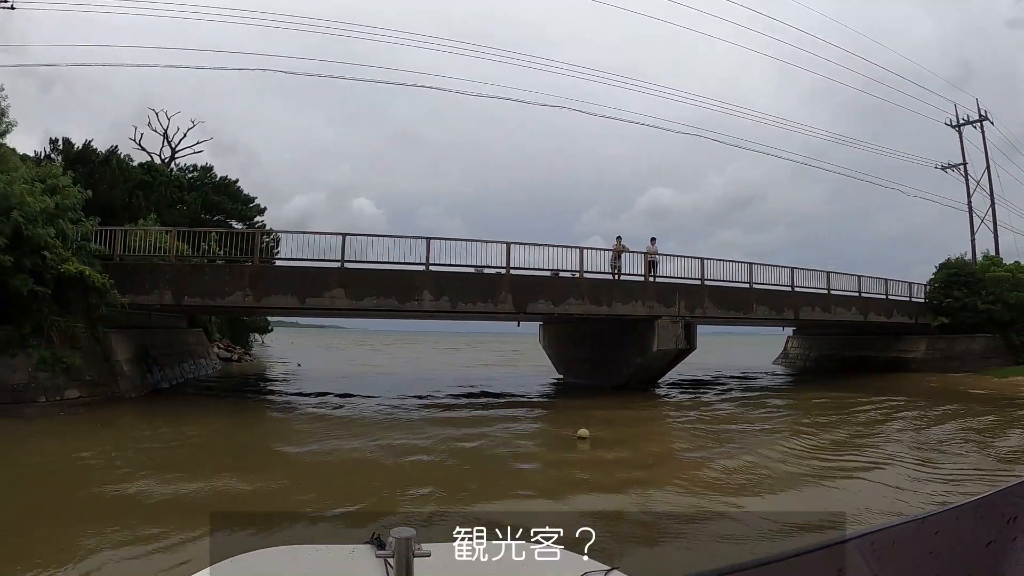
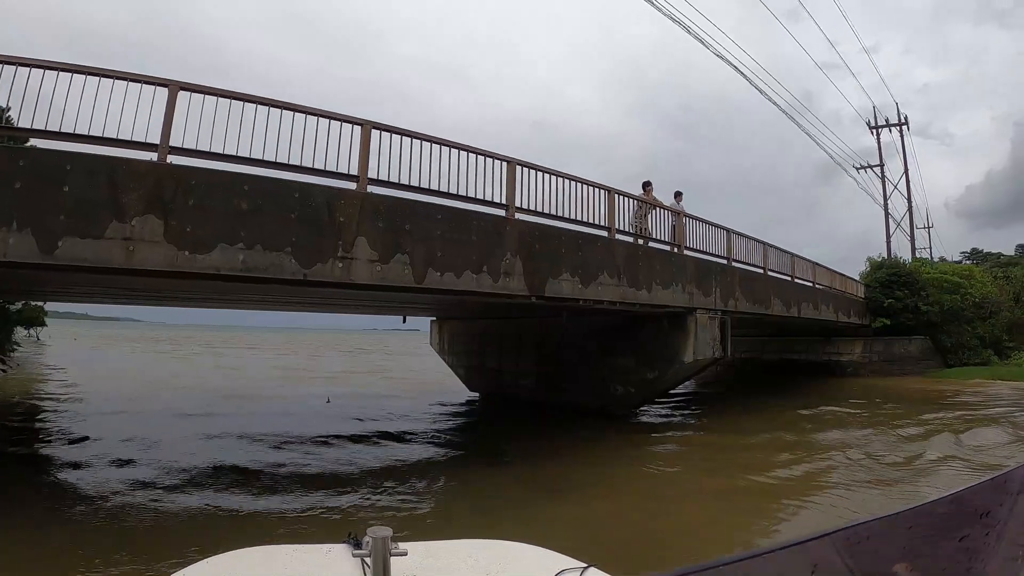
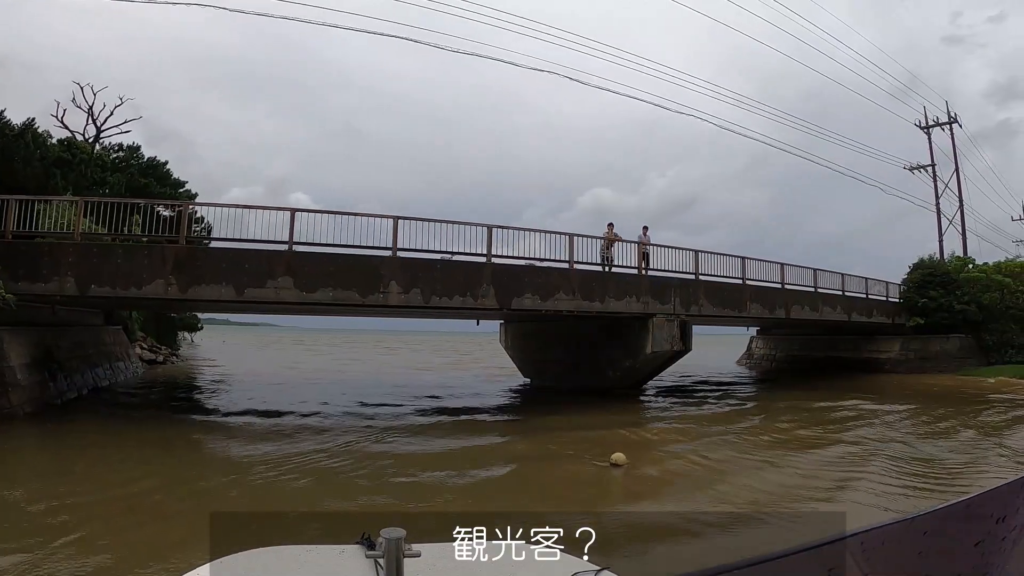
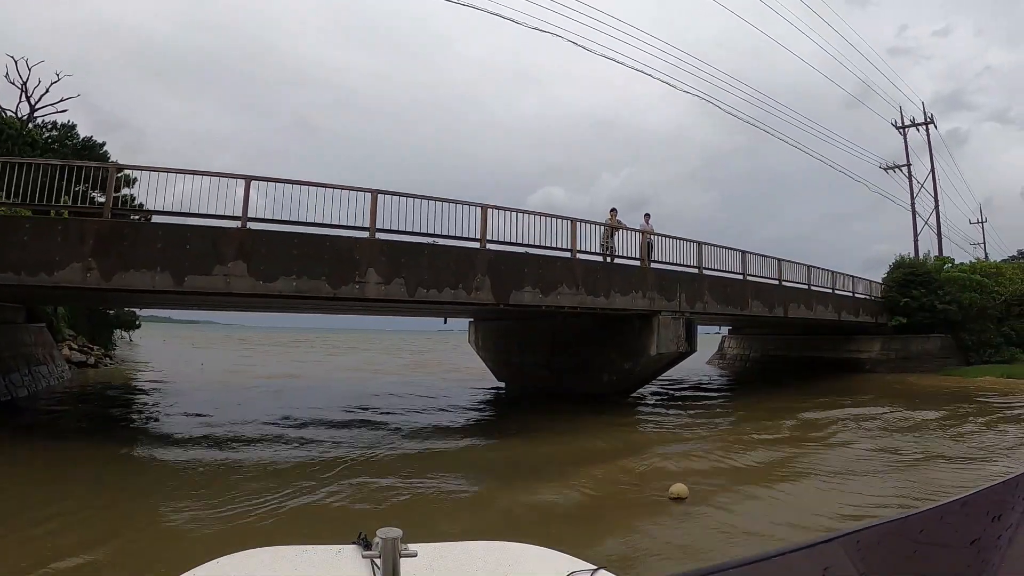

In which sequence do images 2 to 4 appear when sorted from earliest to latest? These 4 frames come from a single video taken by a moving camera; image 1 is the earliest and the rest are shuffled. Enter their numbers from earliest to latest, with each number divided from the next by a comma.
3, 4, 2
